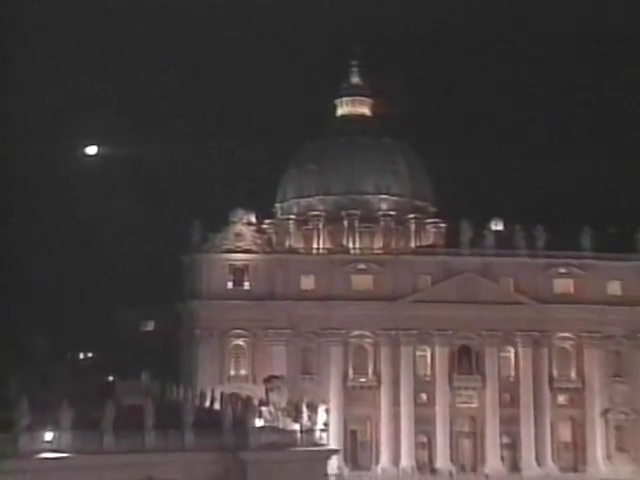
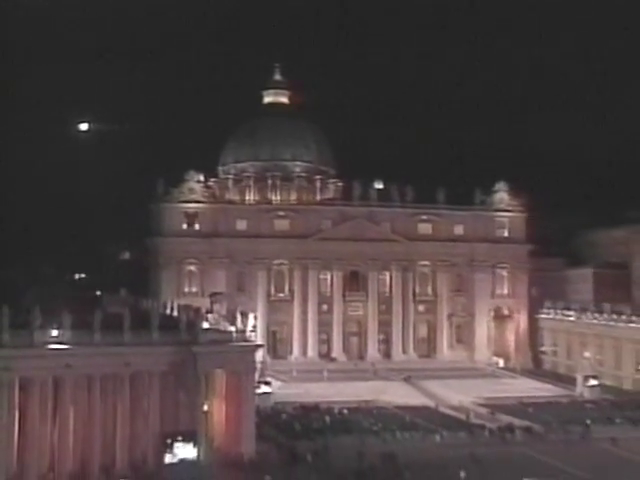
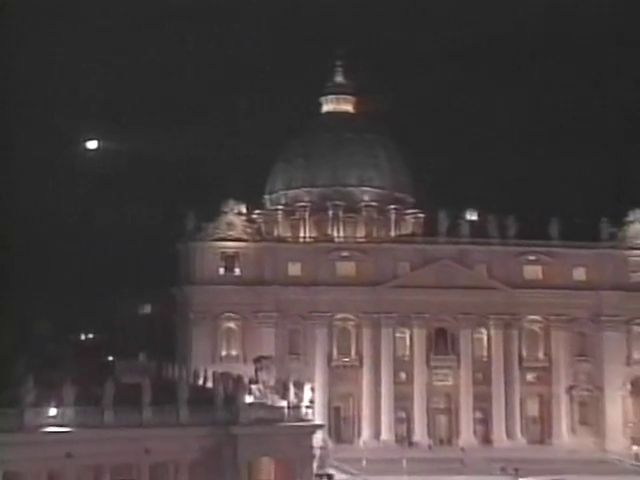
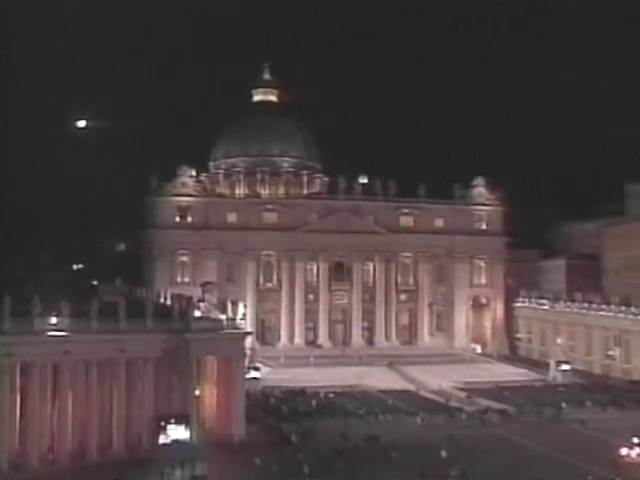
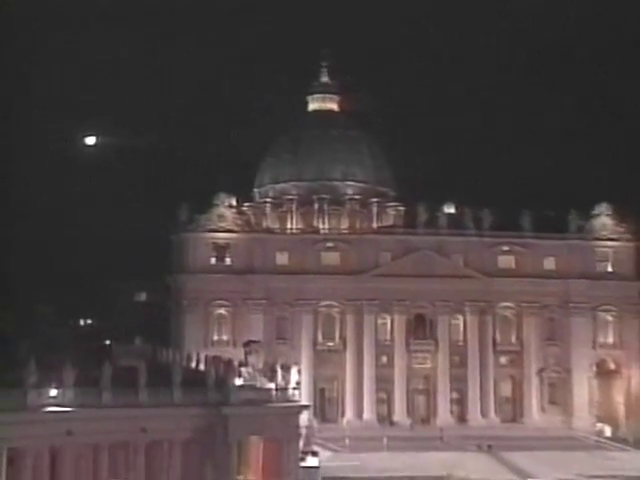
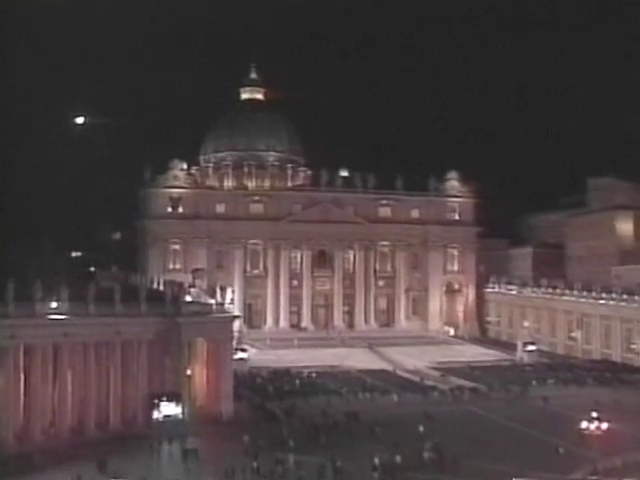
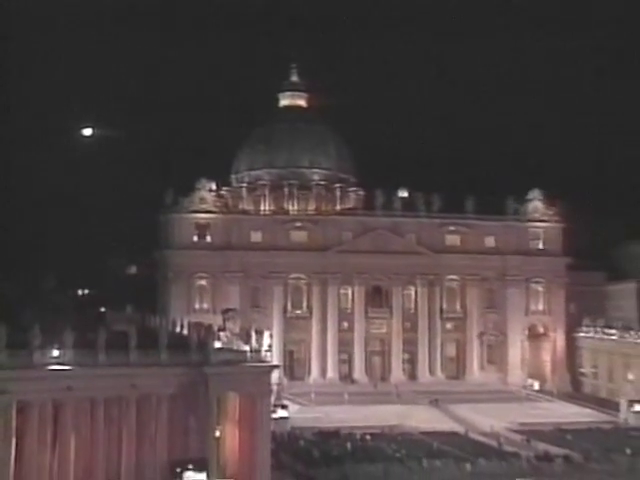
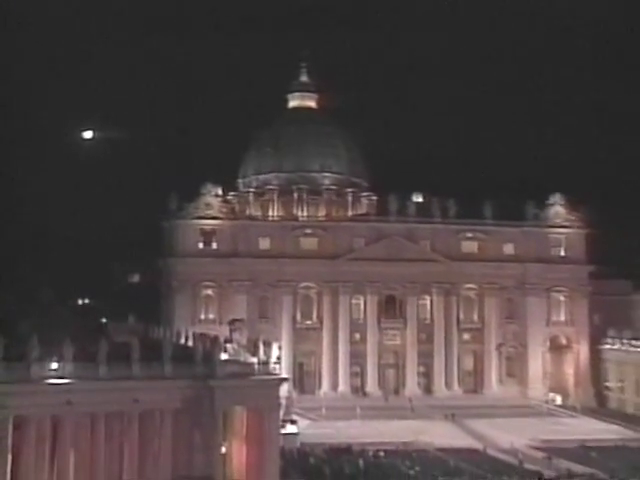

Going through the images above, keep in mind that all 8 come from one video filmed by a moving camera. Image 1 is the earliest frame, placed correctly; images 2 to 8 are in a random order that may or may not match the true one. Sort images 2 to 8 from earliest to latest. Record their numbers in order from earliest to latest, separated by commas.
3, 5, 8, 7, 2, 4, 6
